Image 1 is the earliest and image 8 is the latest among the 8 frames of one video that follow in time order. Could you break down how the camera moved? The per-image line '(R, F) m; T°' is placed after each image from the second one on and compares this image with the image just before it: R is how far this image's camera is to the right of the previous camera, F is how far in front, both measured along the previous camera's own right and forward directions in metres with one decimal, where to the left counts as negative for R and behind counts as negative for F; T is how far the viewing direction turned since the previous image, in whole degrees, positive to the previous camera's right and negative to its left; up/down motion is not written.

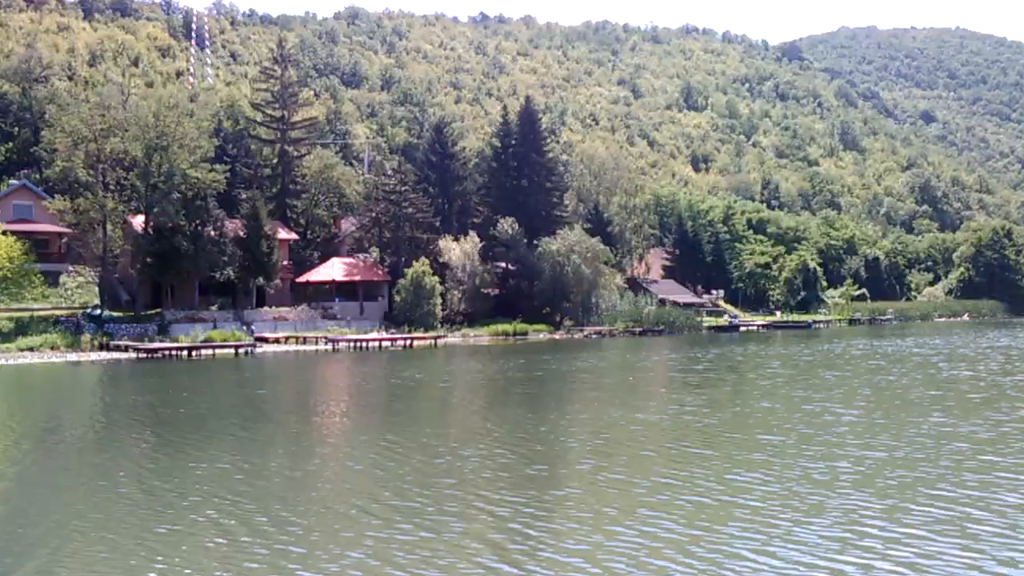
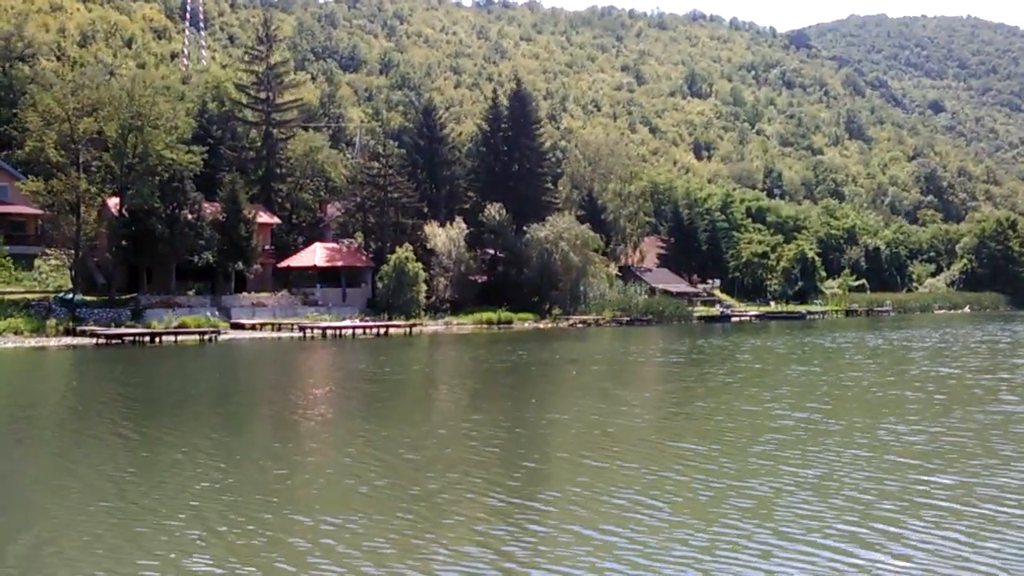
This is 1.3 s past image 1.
(+1.7, +2.0) m; 0°
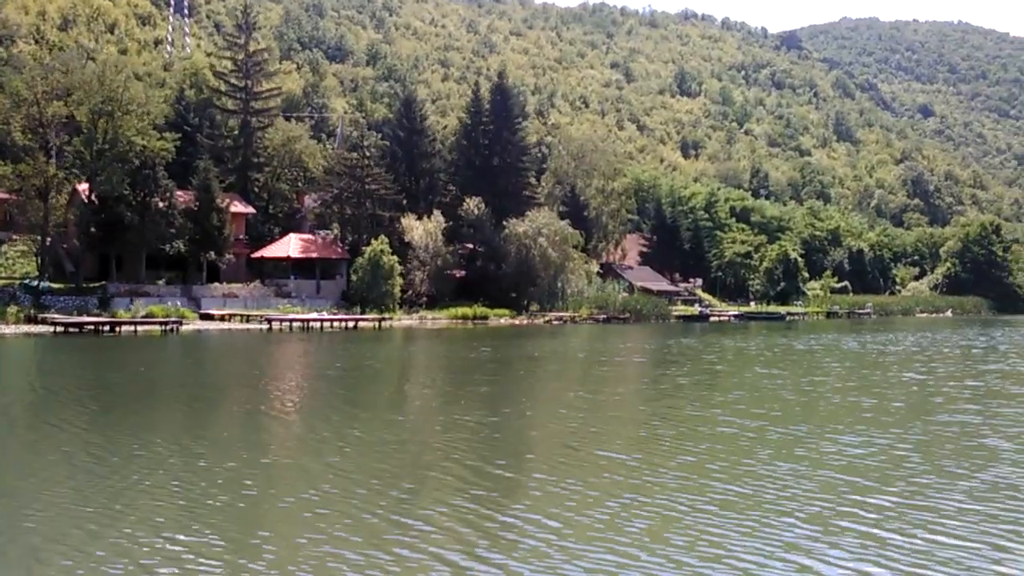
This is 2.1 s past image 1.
(+1.0, +1.1) m; +1°
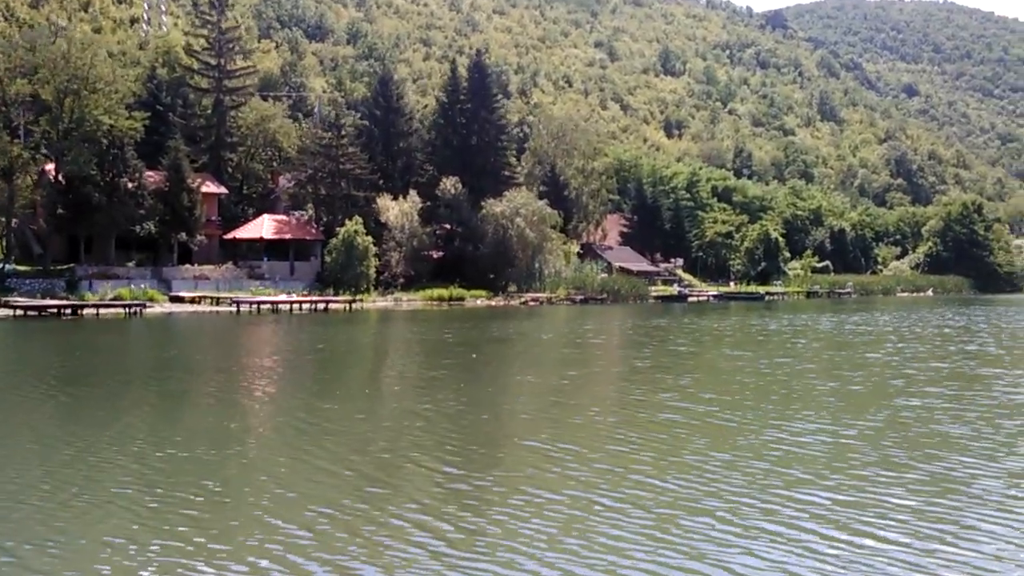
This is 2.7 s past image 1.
(+0.8, +0.8) m; +1°
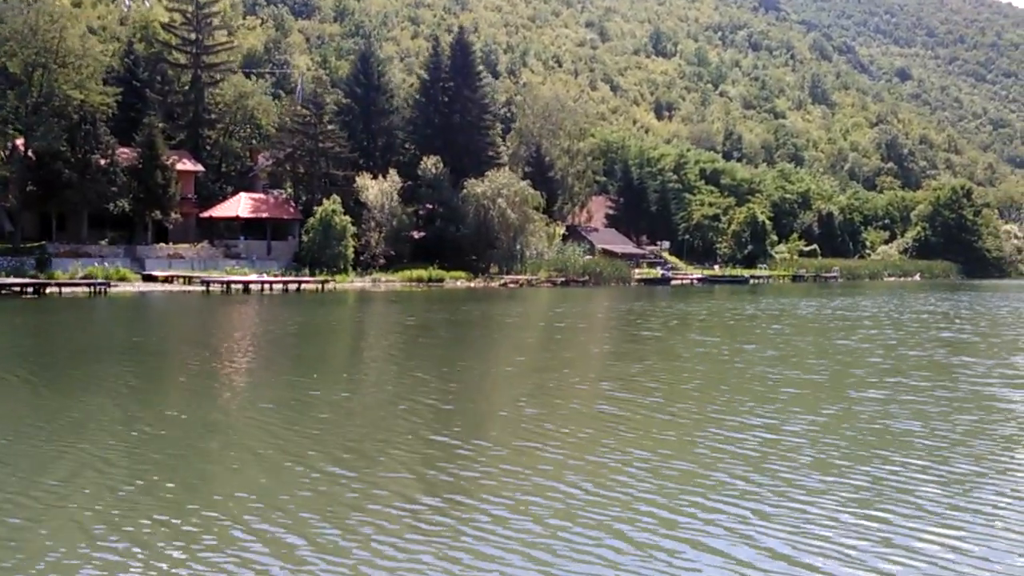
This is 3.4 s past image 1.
(+0.9, +1.1) m; 0°
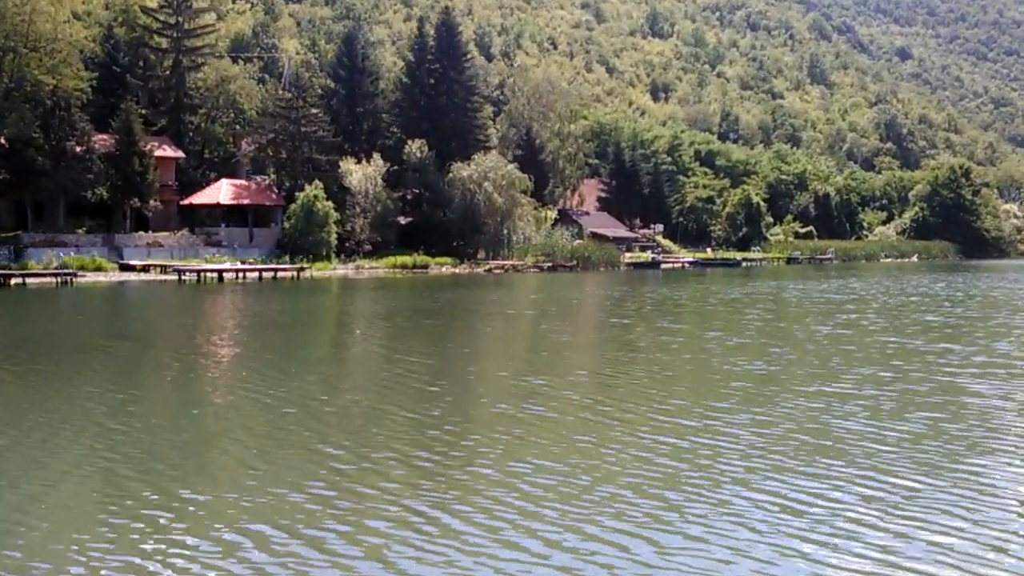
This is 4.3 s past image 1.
(+1.2, +1.4) m; 0°
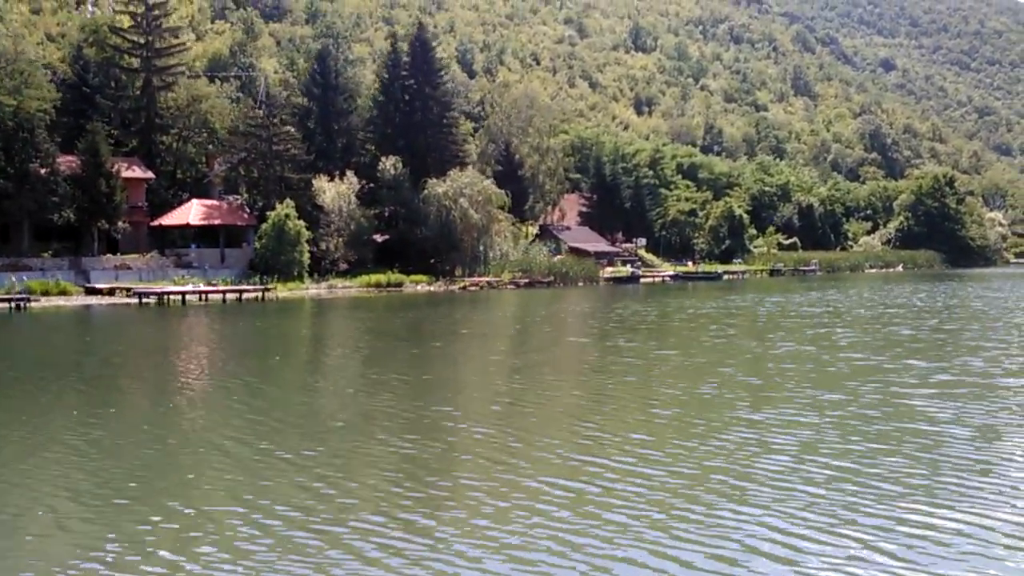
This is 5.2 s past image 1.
(+1.1, +1.3) m; +1°
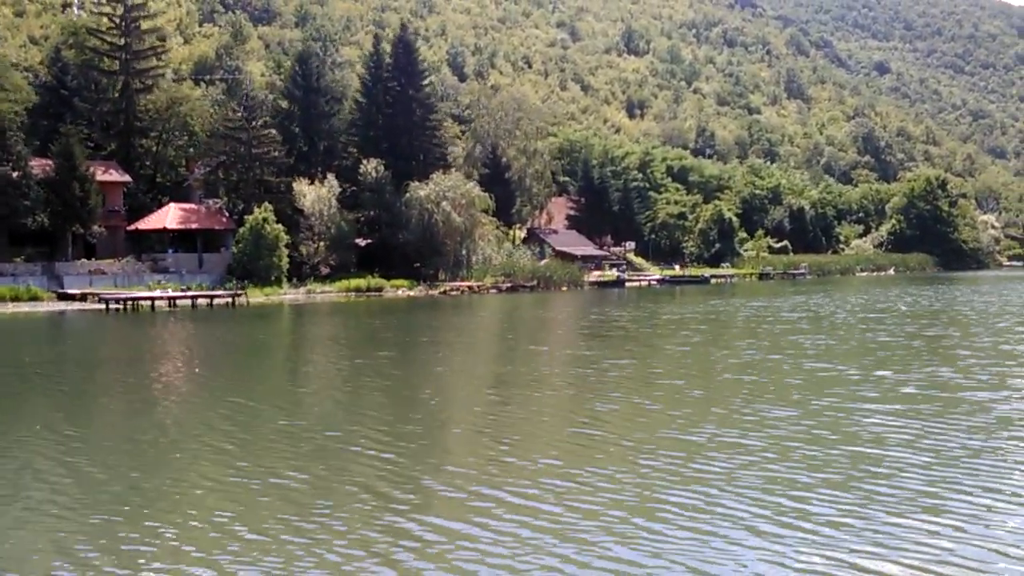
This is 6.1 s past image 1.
(+1.0, +1.2) m; 0°
